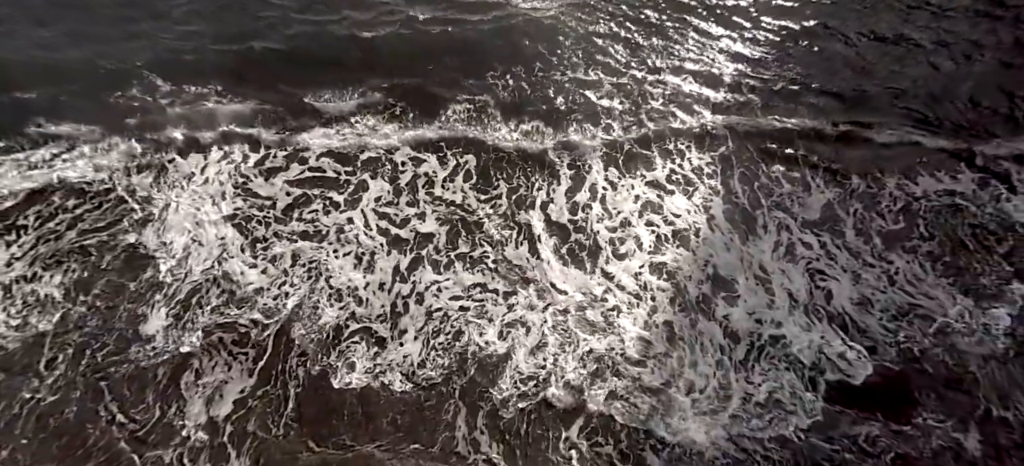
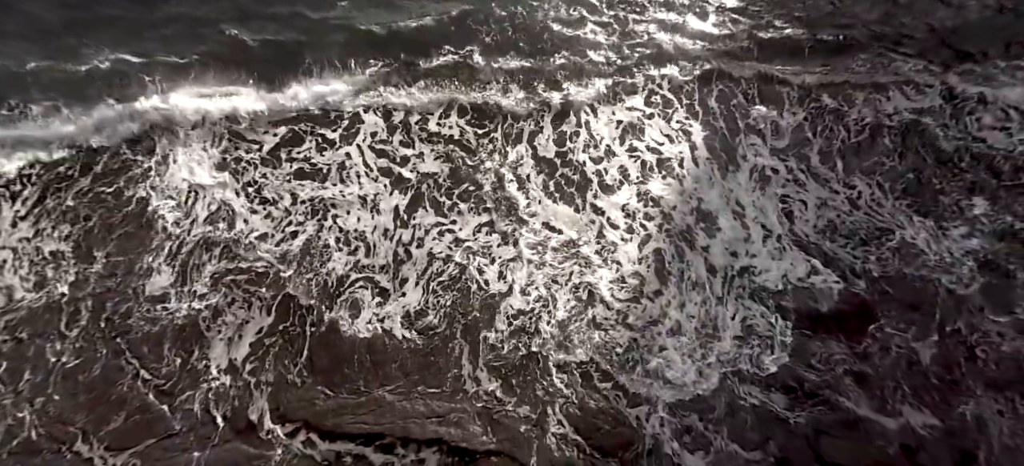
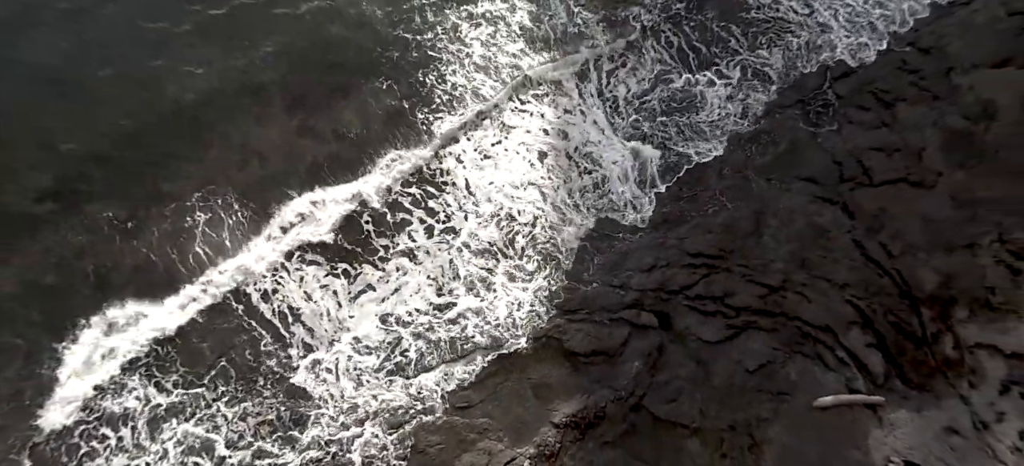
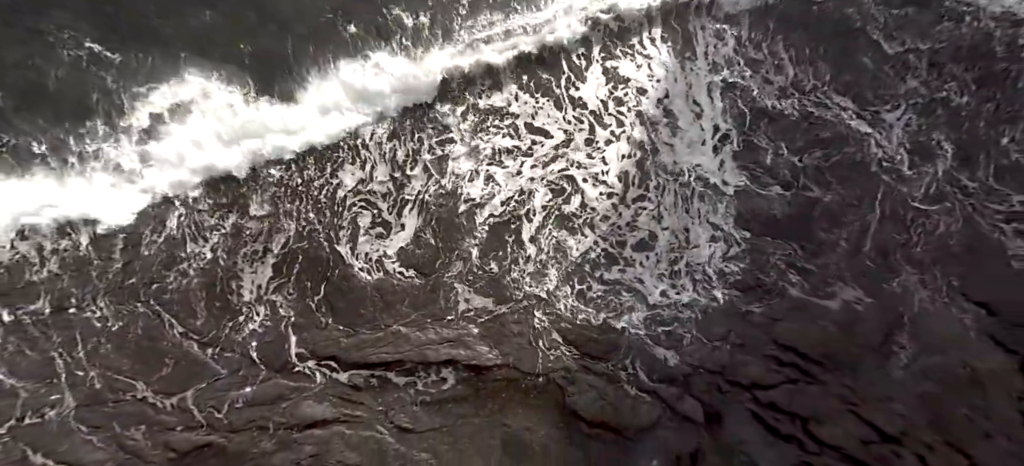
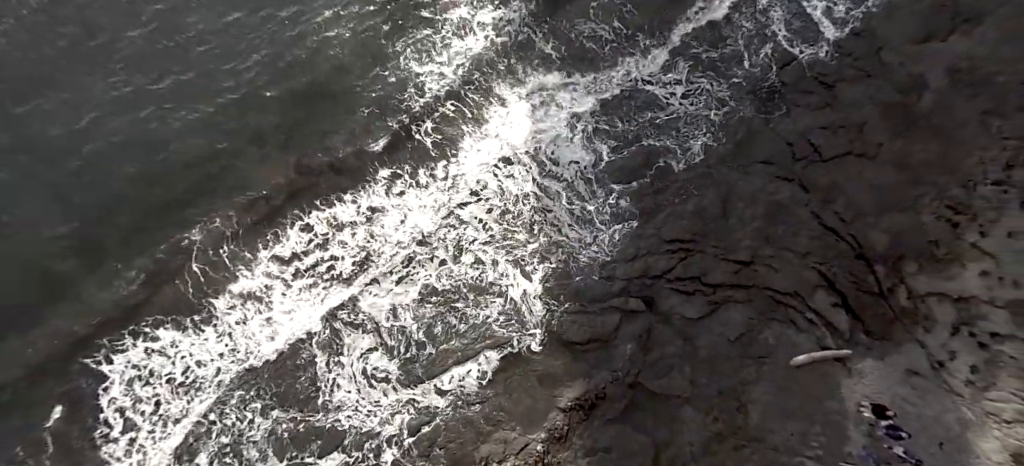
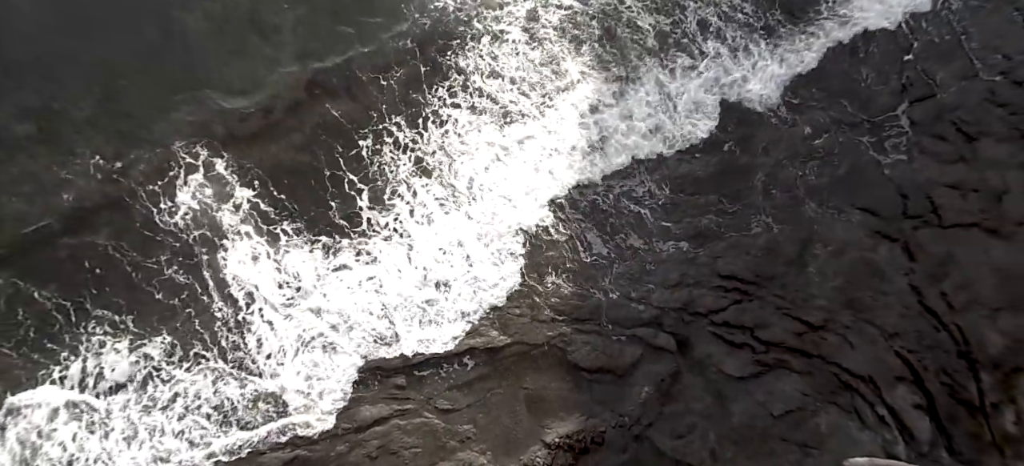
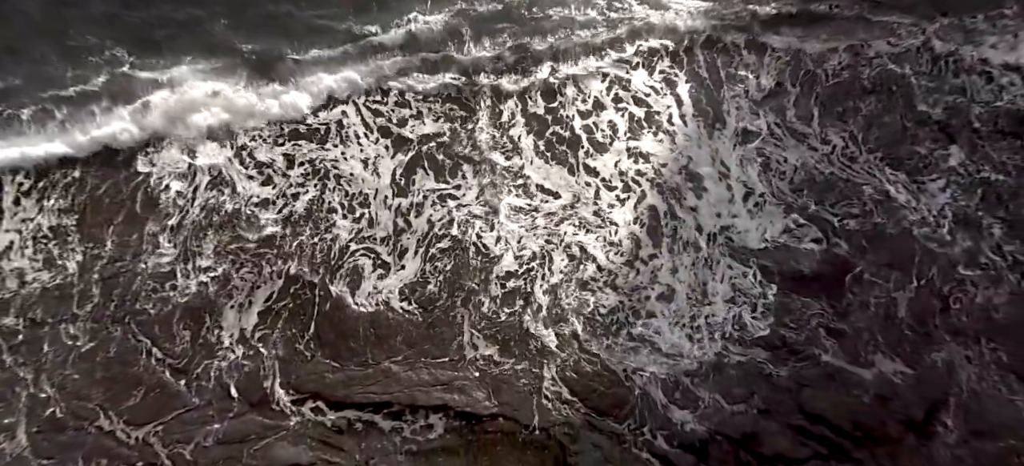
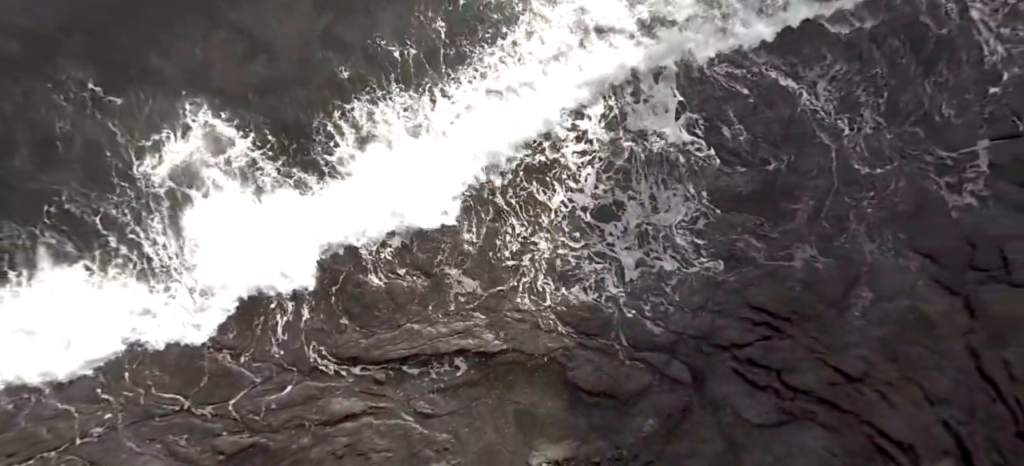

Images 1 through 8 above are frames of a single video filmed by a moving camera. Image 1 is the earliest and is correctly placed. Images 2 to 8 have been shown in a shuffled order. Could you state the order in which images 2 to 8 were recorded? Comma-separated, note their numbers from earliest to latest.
2, 7, 4, 8, 6, 3, 5
